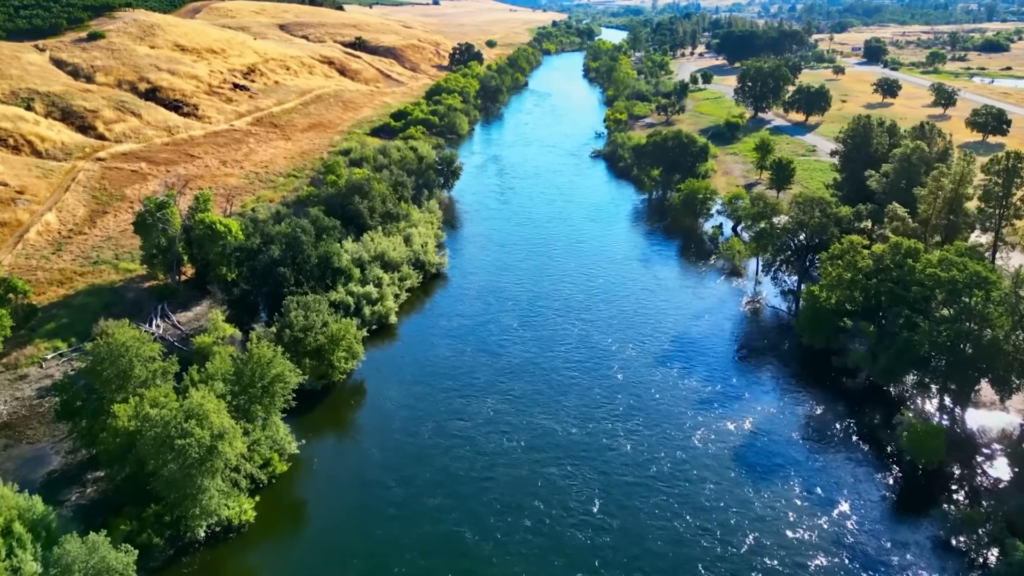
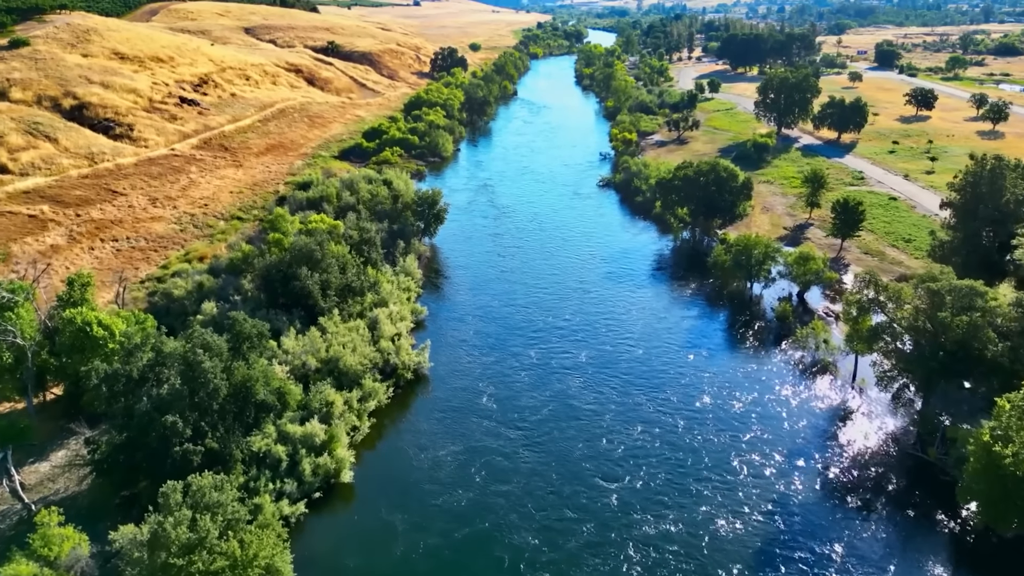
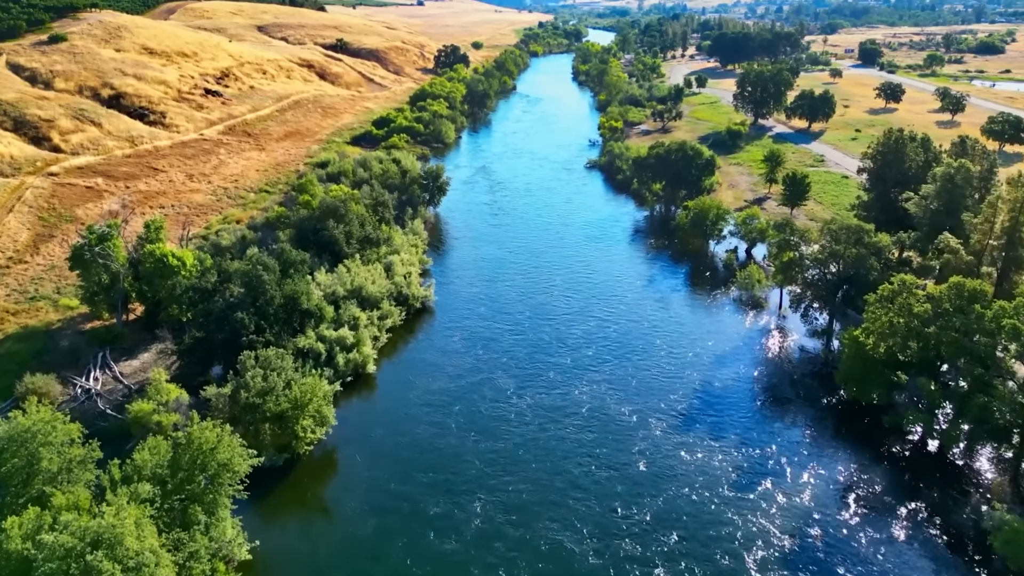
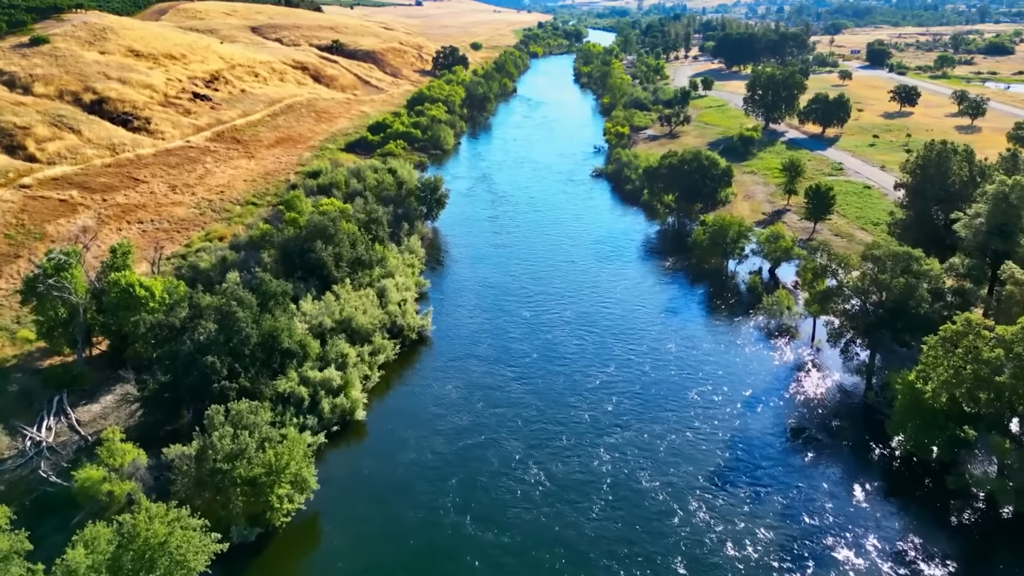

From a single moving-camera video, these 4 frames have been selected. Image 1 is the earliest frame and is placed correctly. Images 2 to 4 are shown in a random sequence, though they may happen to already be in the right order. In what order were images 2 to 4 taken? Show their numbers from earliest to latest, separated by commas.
3, 4, 2
